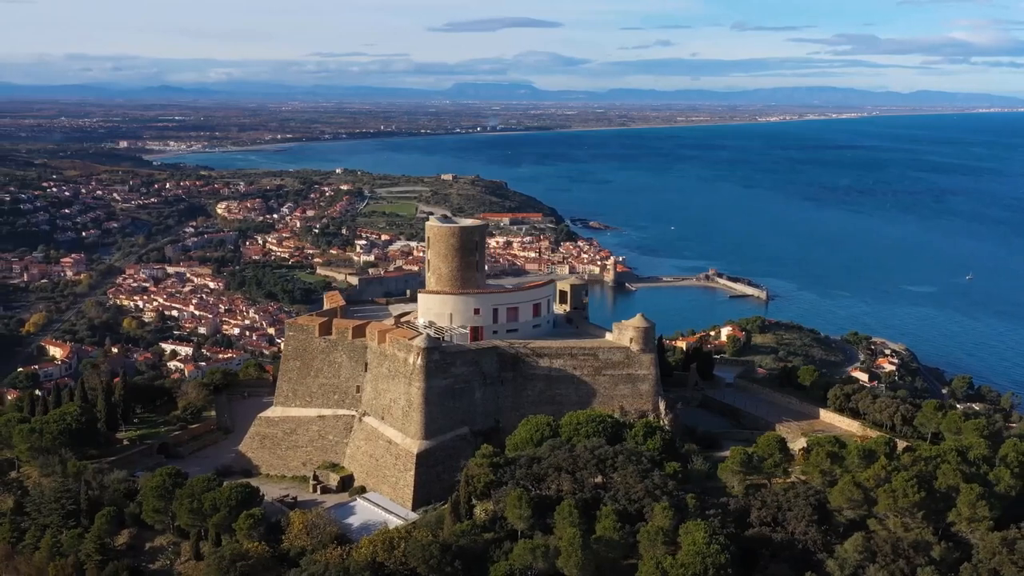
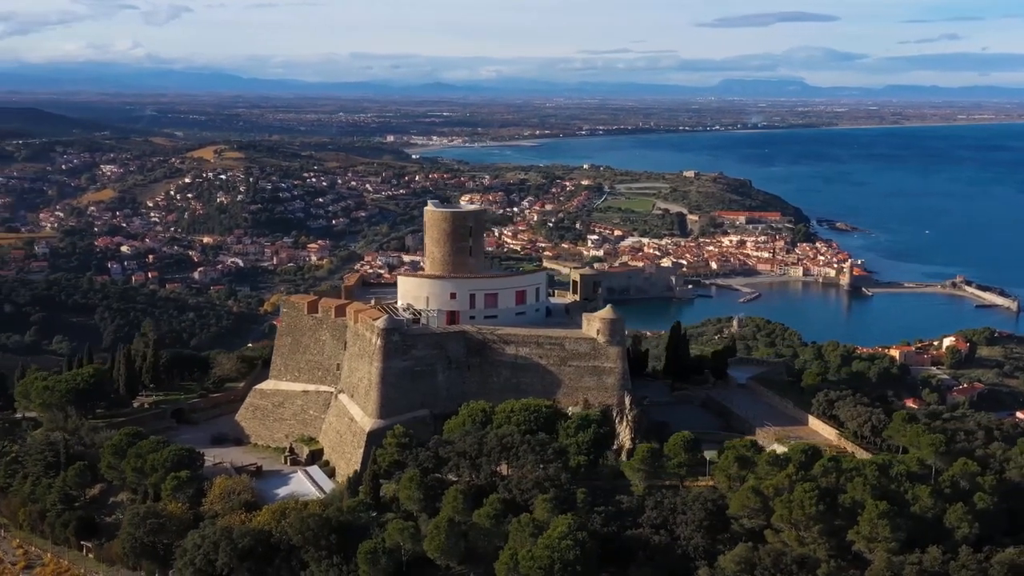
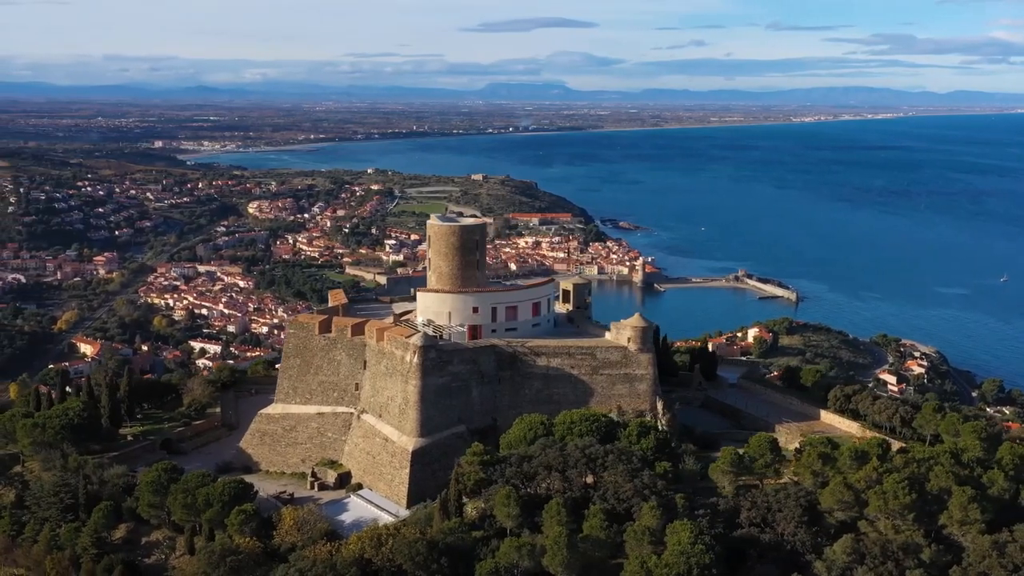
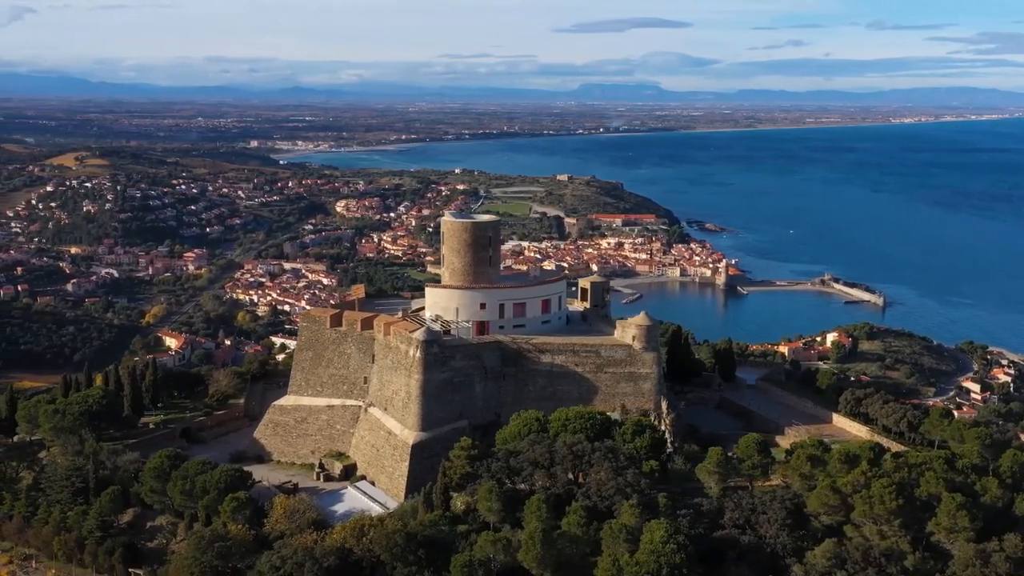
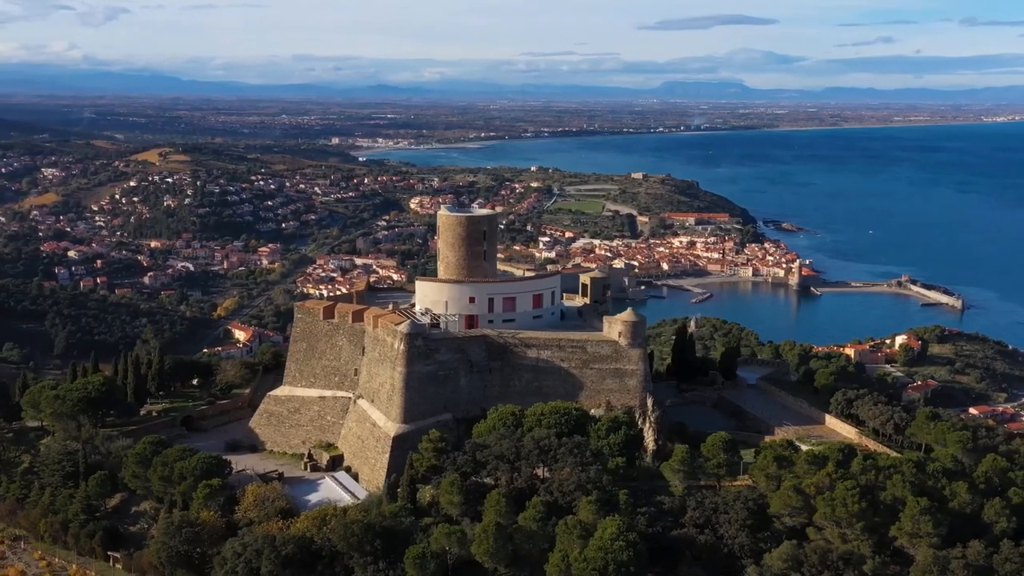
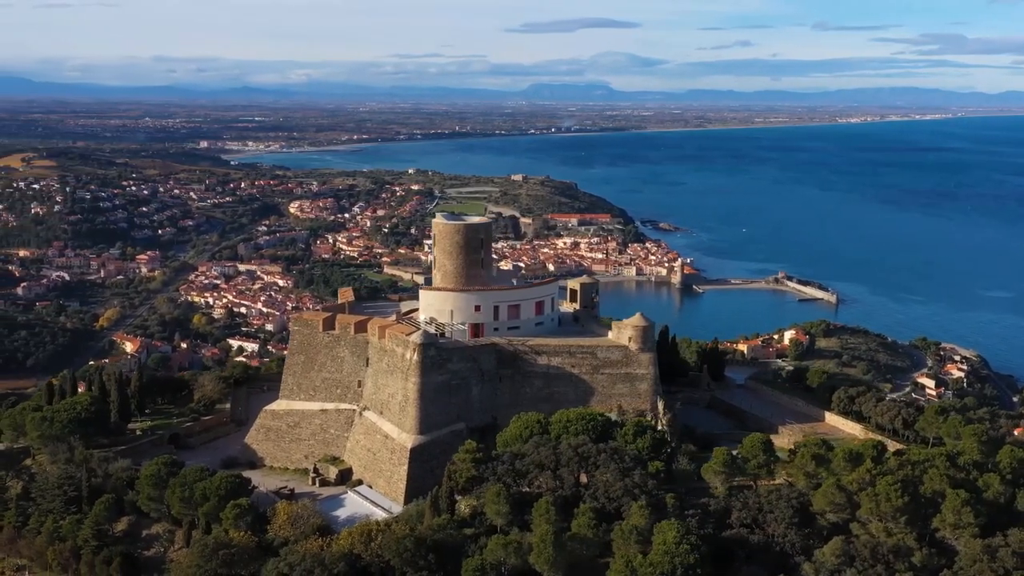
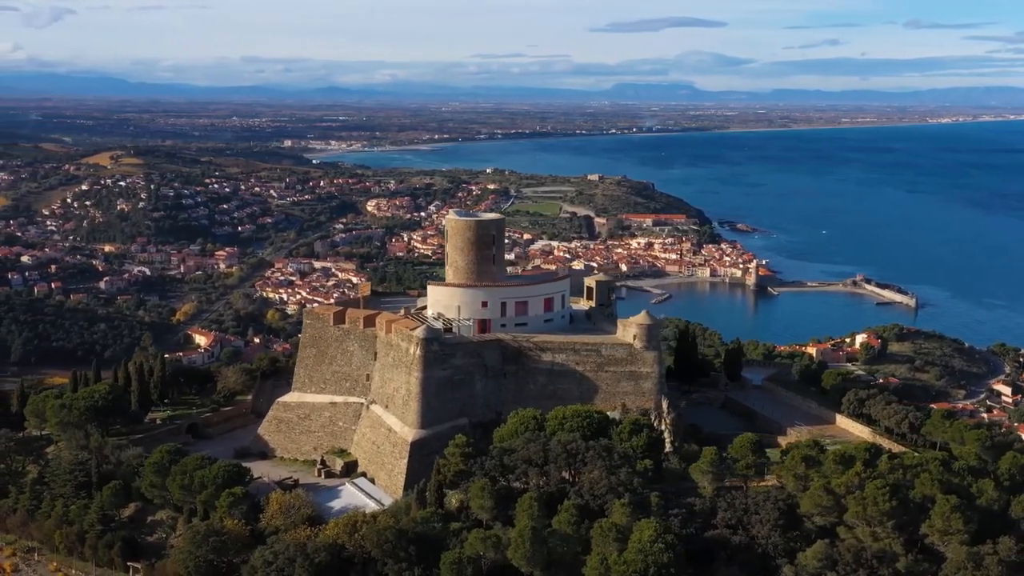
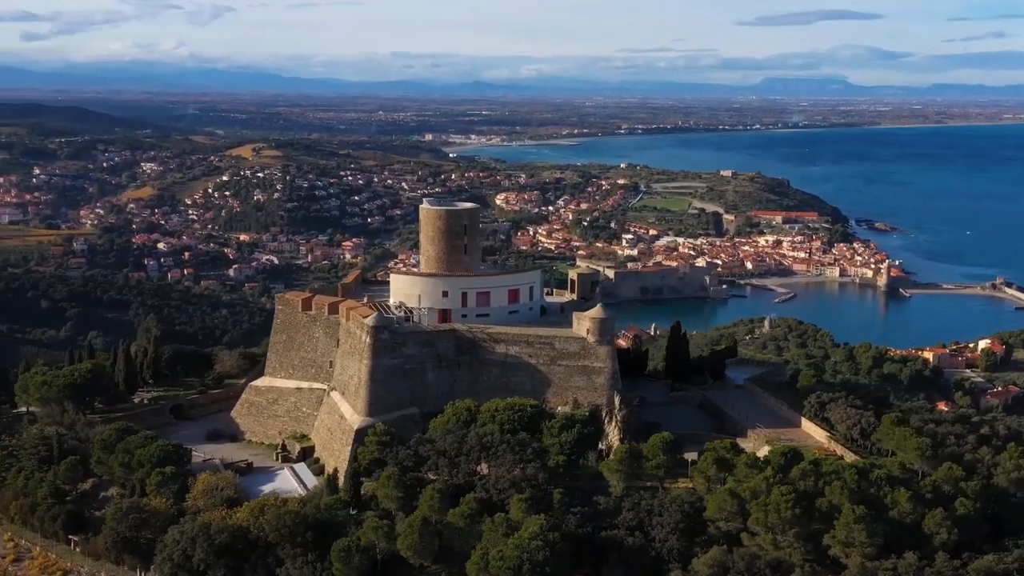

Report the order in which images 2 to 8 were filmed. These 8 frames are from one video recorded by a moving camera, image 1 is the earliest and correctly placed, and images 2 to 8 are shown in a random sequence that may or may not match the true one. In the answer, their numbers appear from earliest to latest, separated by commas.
3, 6, 4, 7, 5, 2, 8
